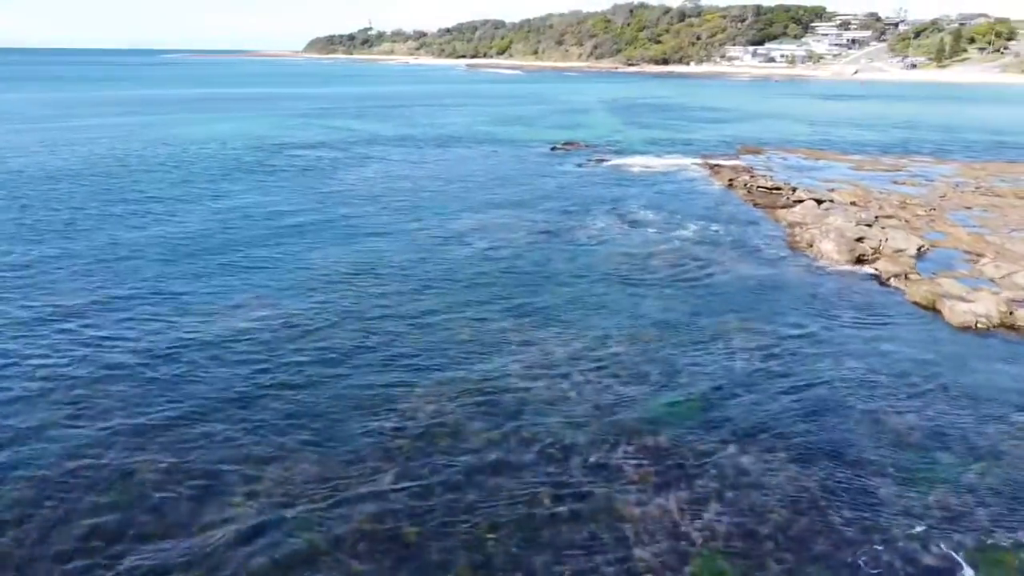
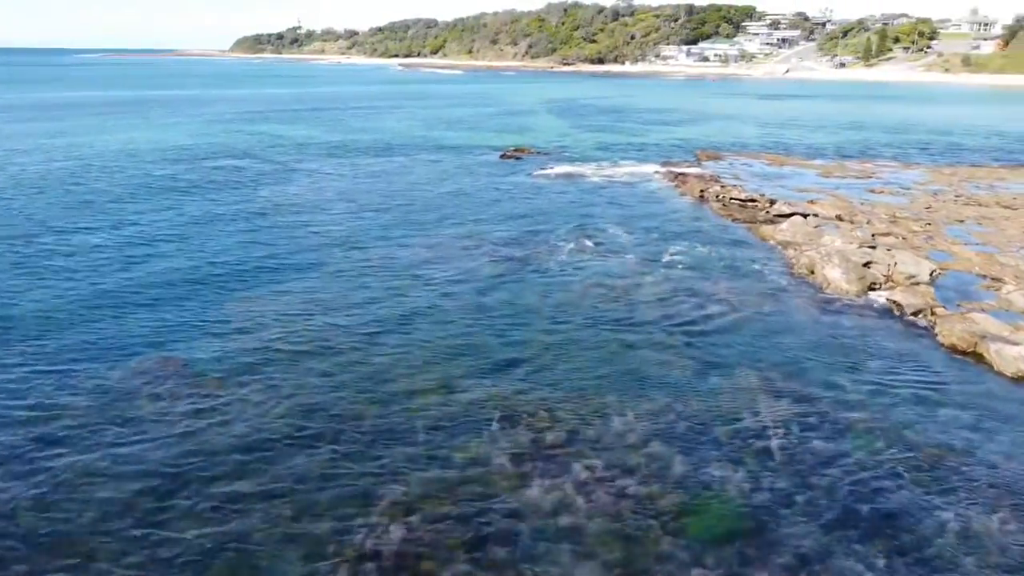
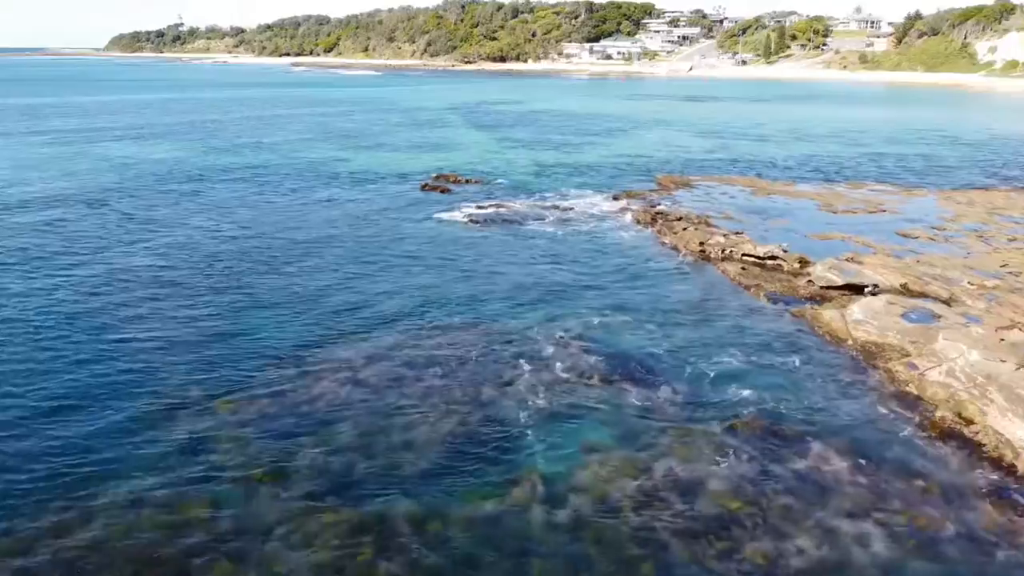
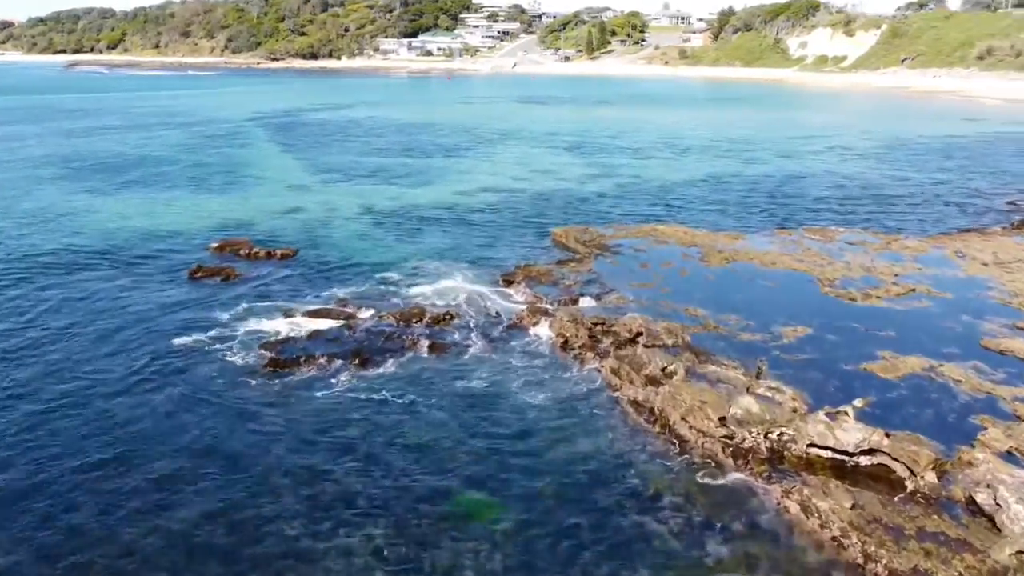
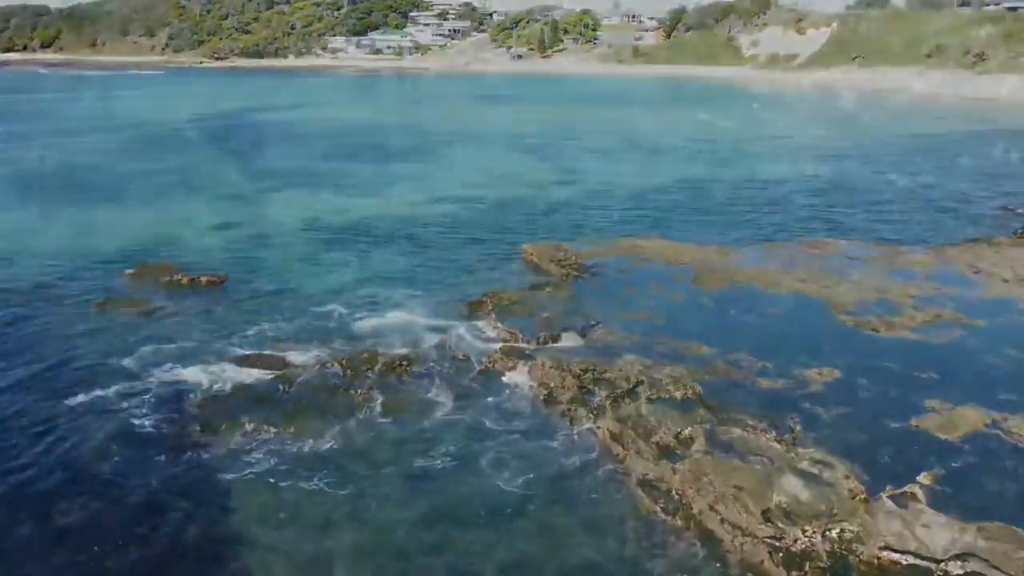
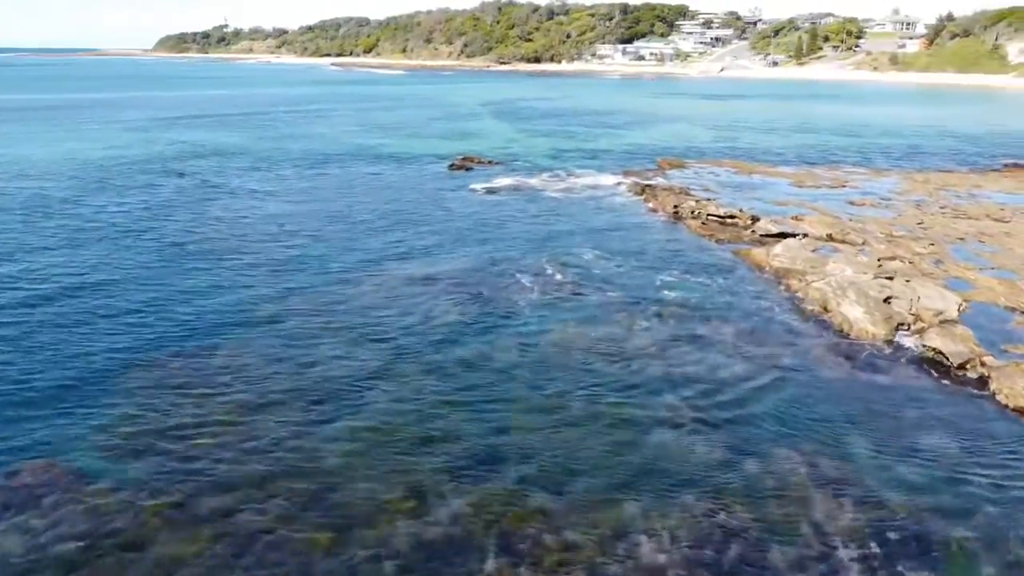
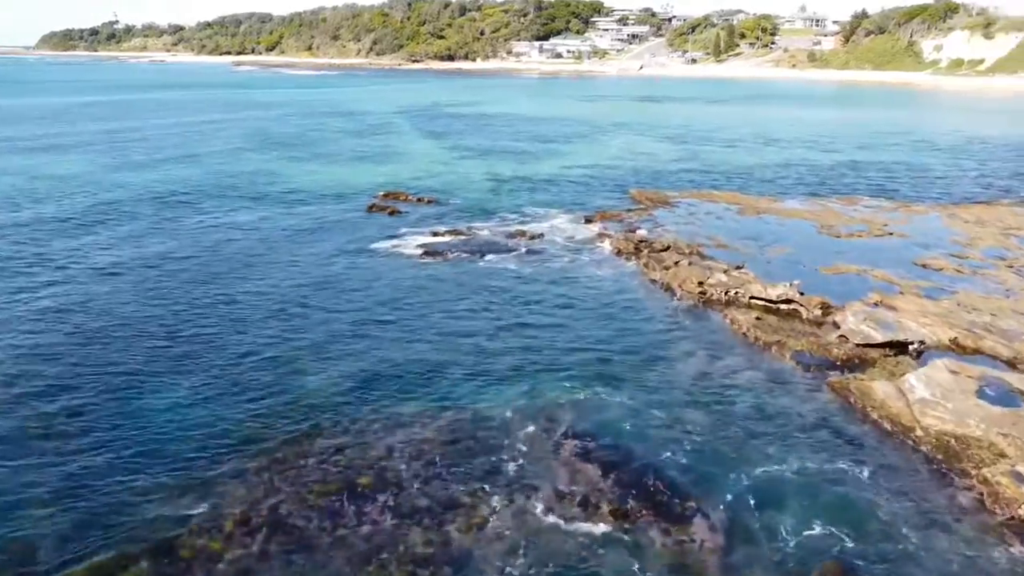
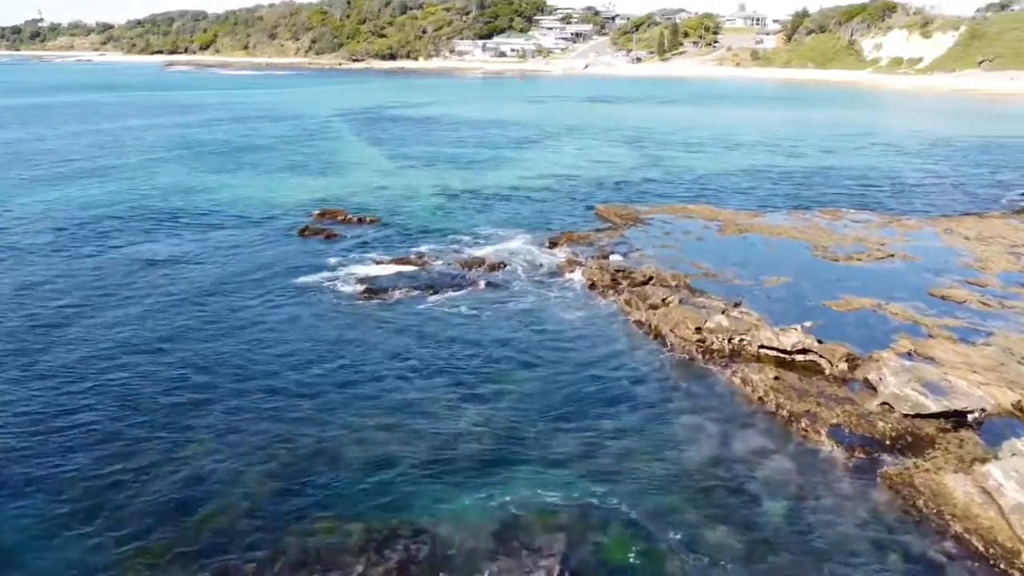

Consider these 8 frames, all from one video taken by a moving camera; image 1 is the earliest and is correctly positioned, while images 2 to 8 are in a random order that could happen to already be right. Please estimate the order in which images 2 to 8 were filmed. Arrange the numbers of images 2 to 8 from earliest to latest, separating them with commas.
2, 6, 3, 7, 8, 4, 5
